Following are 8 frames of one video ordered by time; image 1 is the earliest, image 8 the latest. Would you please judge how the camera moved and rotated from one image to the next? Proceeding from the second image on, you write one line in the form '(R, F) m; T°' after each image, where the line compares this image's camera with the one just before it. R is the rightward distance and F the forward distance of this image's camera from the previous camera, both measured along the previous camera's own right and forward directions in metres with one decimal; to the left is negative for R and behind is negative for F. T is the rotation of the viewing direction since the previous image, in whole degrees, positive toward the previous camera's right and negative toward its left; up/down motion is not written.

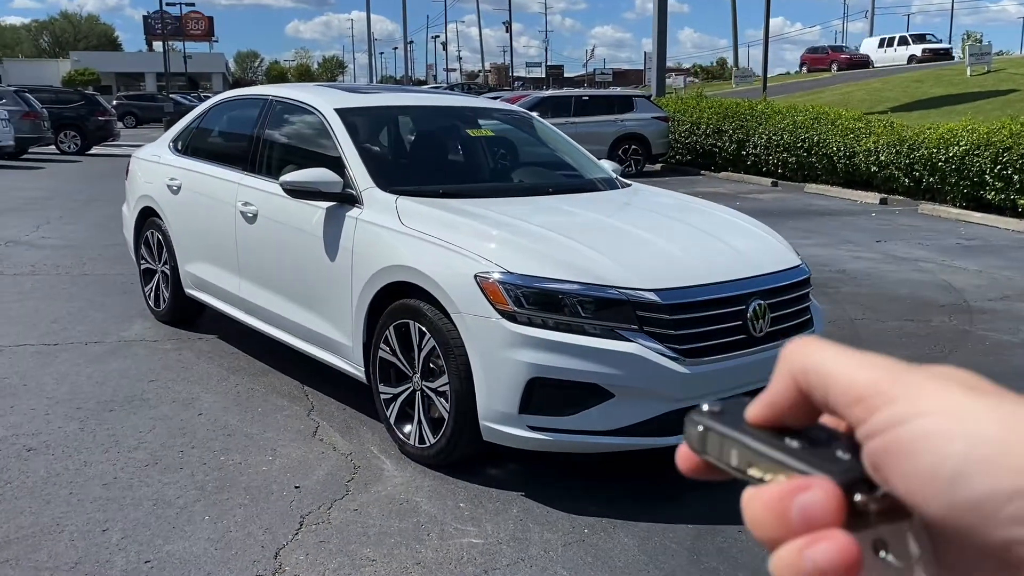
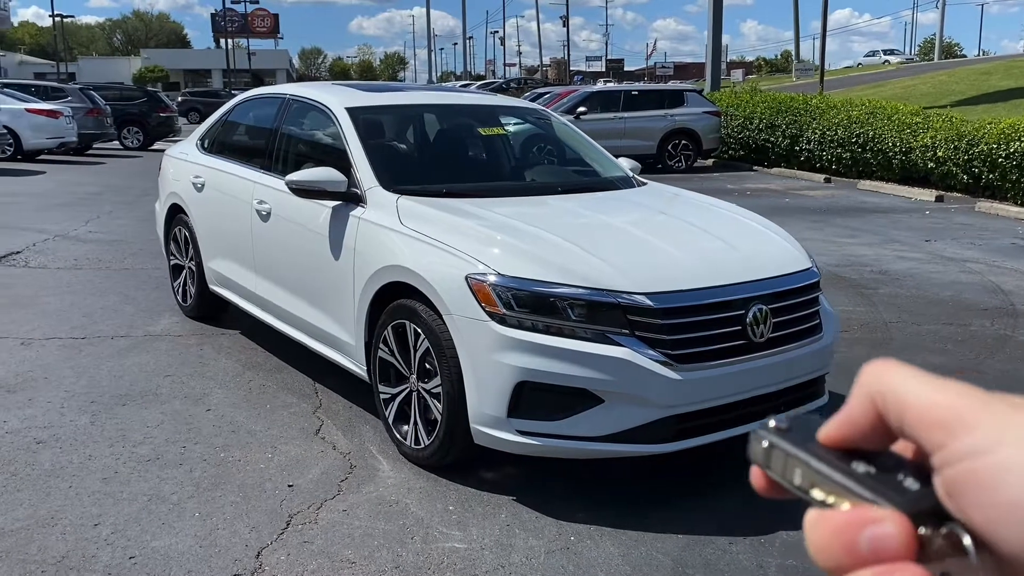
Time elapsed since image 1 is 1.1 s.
(+0.3, +0.1) m; -4°
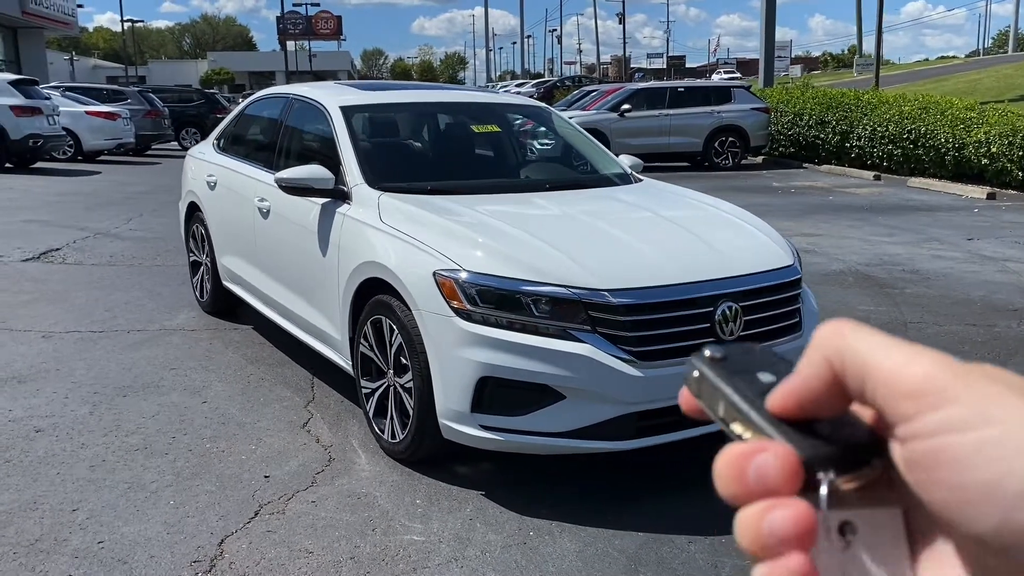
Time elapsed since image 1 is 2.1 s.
(+0.4, 0.0) m; -4°
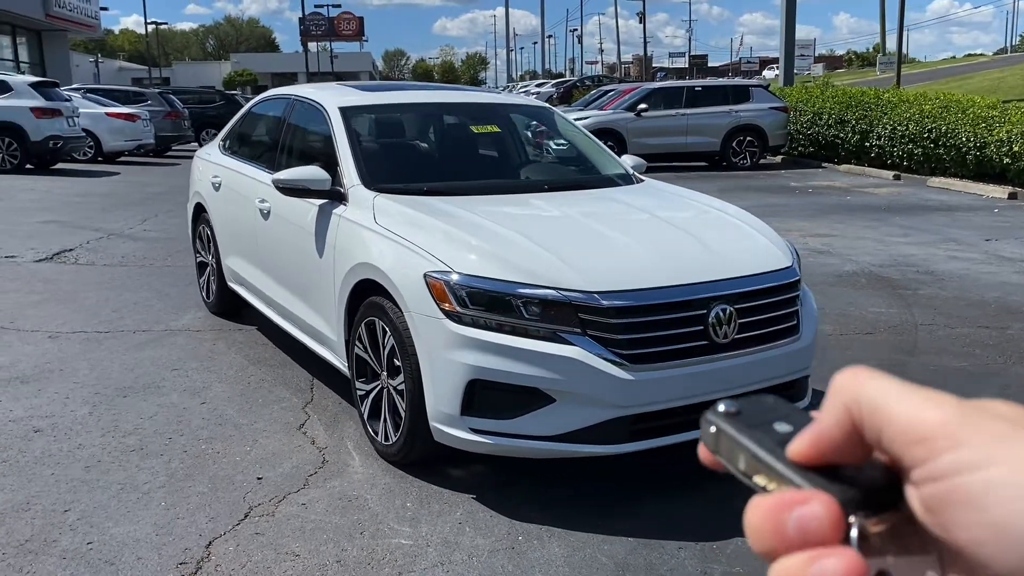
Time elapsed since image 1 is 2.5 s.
(+0.1, 0.0) m; -1°
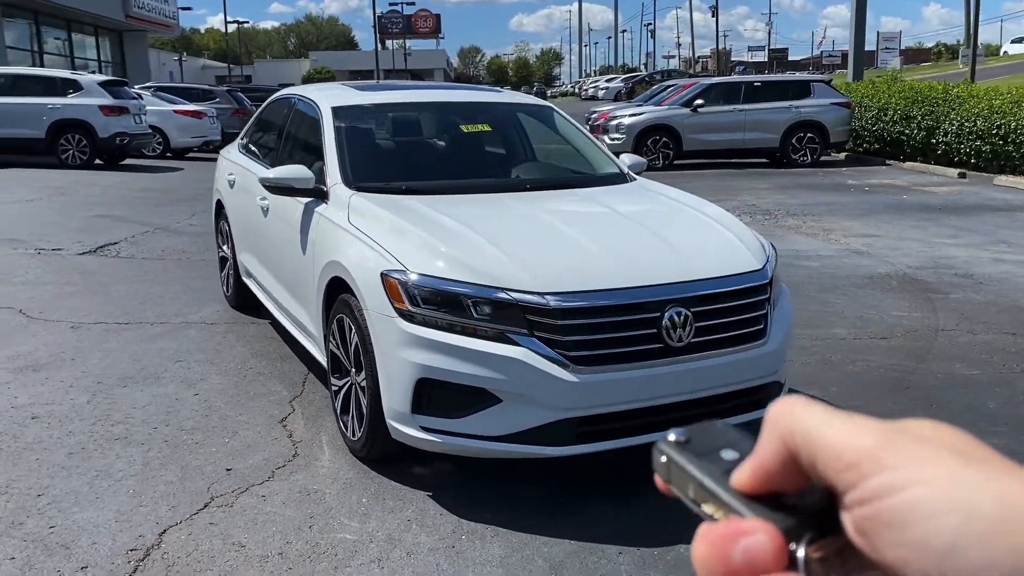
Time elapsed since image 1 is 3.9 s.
(+0.5, 0.0) m; -5°
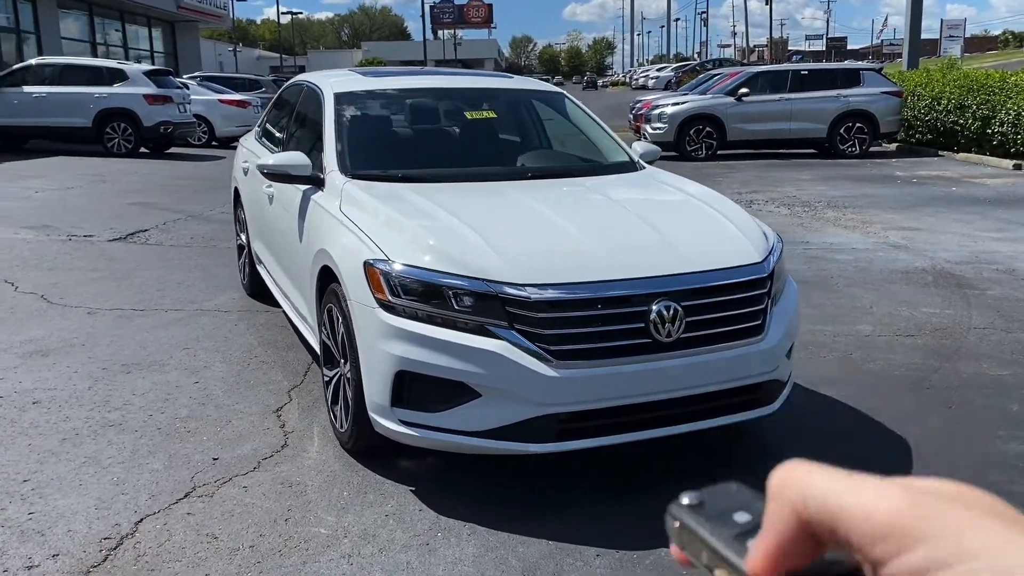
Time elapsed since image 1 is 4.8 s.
(+0.3, +0.1) m; -3°
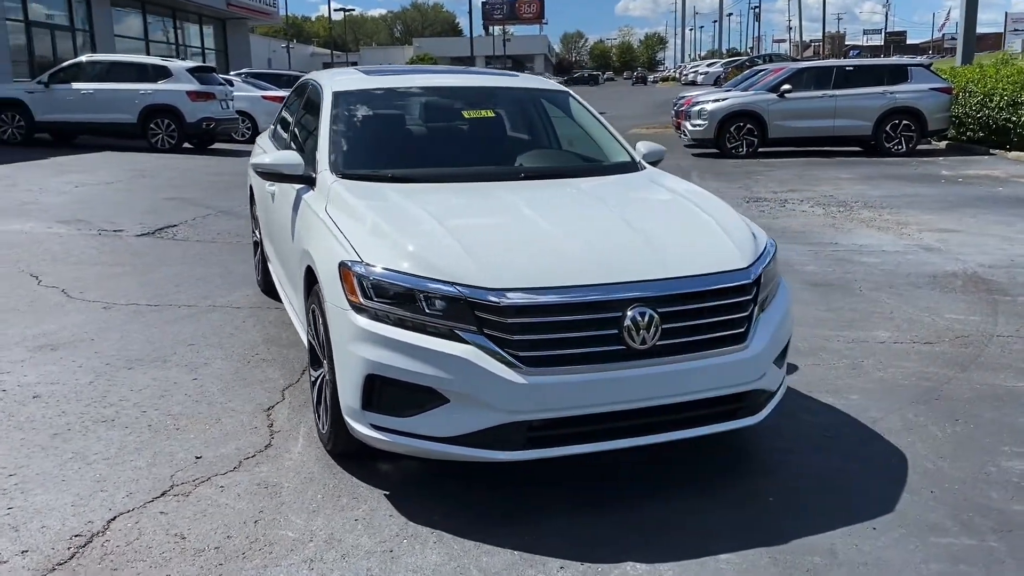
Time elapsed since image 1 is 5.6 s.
(+0.3, +0.1) m; -3°
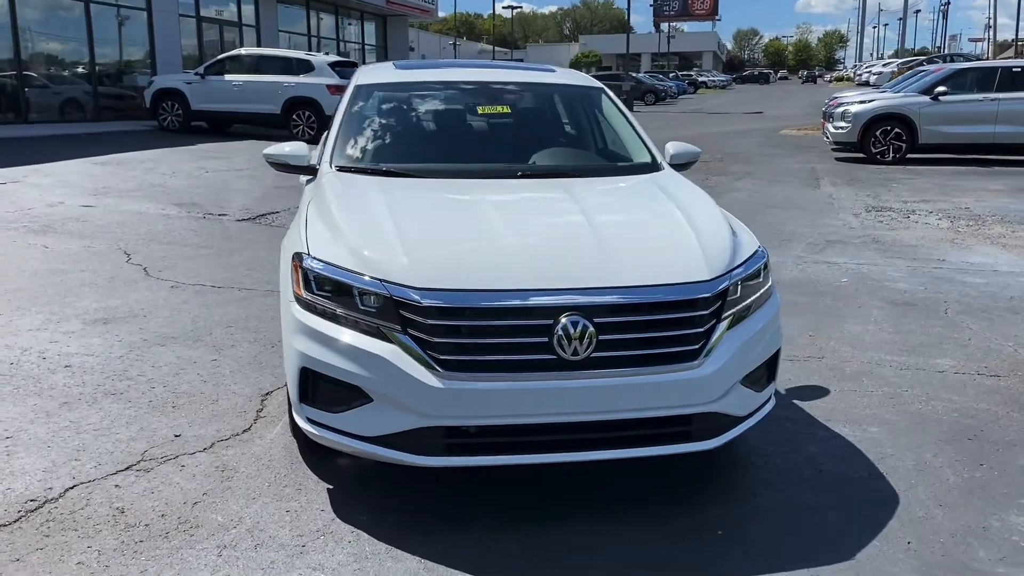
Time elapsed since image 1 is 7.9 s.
(+0.8, +0.2) m; -10°
